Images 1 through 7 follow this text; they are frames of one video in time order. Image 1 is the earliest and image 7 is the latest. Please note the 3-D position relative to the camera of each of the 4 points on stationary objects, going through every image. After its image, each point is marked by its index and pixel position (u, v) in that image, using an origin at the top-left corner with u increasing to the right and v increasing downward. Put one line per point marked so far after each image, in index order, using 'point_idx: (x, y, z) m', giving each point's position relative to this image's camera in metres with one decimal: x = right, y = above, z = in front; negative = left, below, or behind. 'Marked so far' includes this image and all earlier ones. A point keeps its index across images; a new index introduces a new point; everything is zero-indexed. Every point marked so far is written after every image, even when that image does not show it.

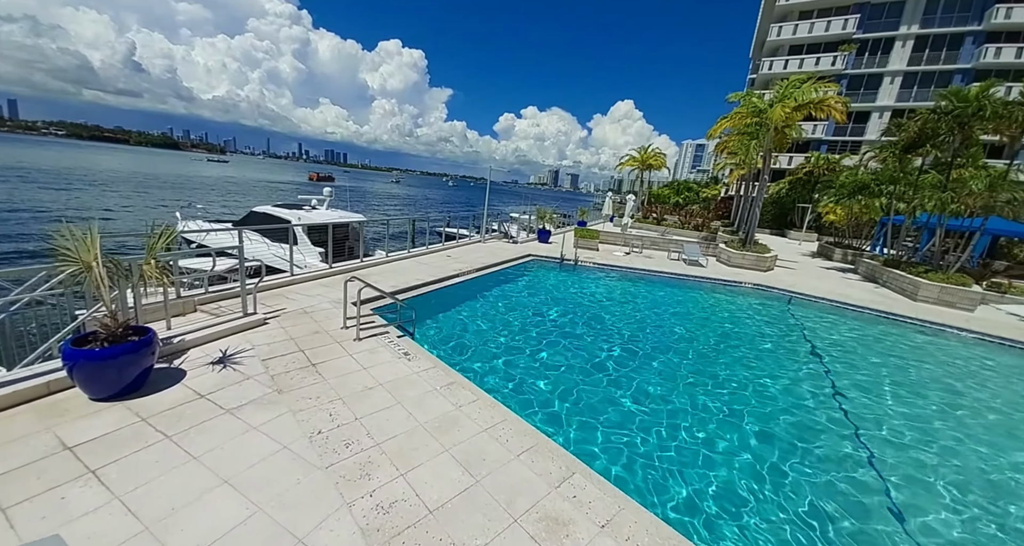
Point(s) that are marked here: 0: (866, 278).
0: (+14.0, -0.2, +15.5) m
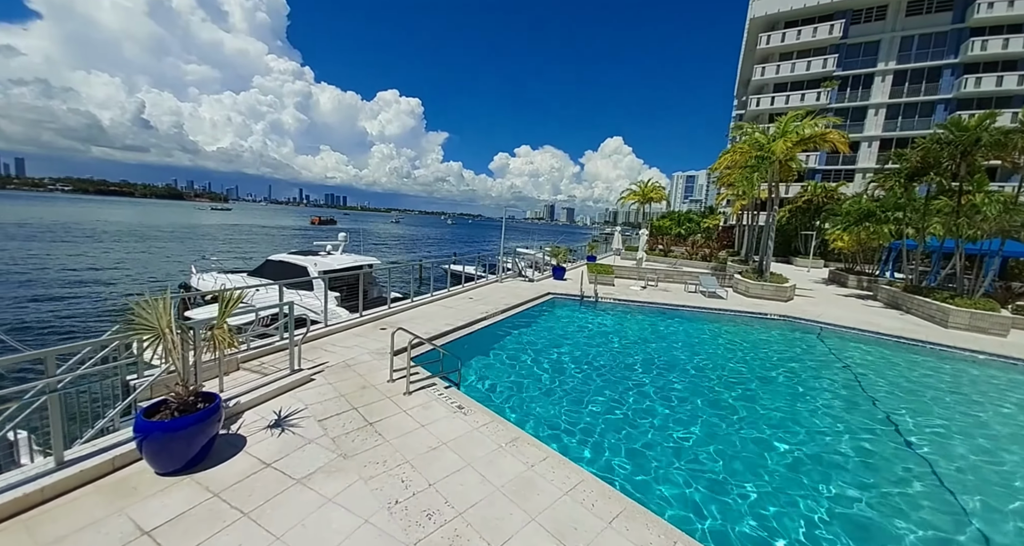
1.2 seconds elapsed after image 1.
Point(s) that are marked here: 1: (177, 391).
0: (+14.7, -1.2, +15.3) m
1: (-2.8, -1.0, +3.3) m
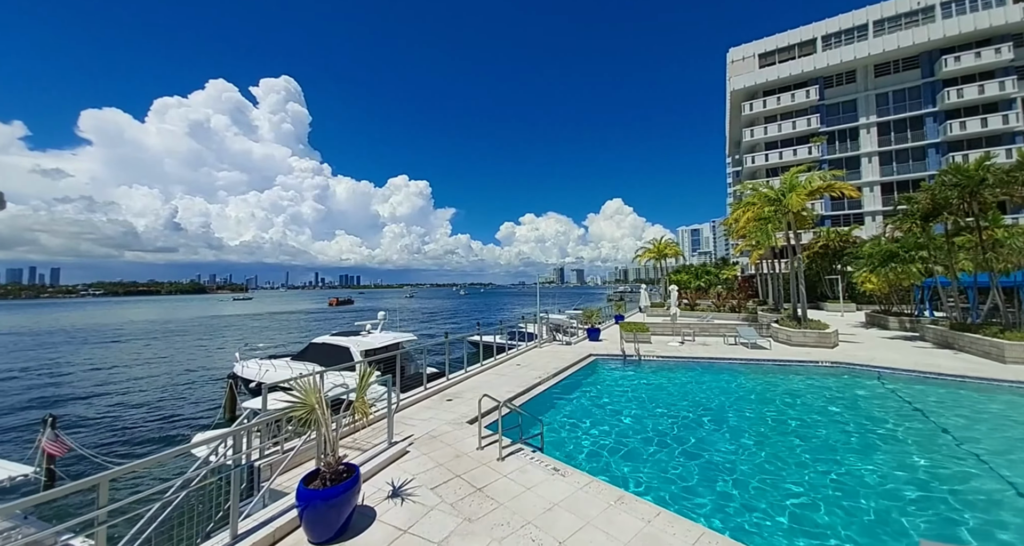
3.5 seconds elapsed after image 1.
0: (+16.2, -2.7, +14.9) m
1: (-1.7, -1.7, +3.6) m
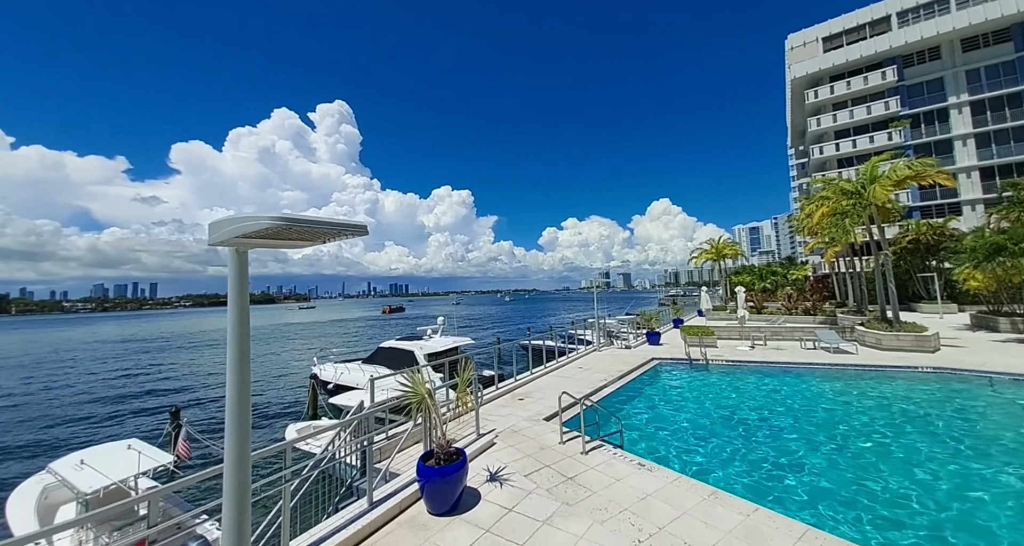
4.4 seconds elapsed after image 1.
0: (+18.4, -2.5, +13.0) m
1: (-0.8, -1.8, +4.0) m
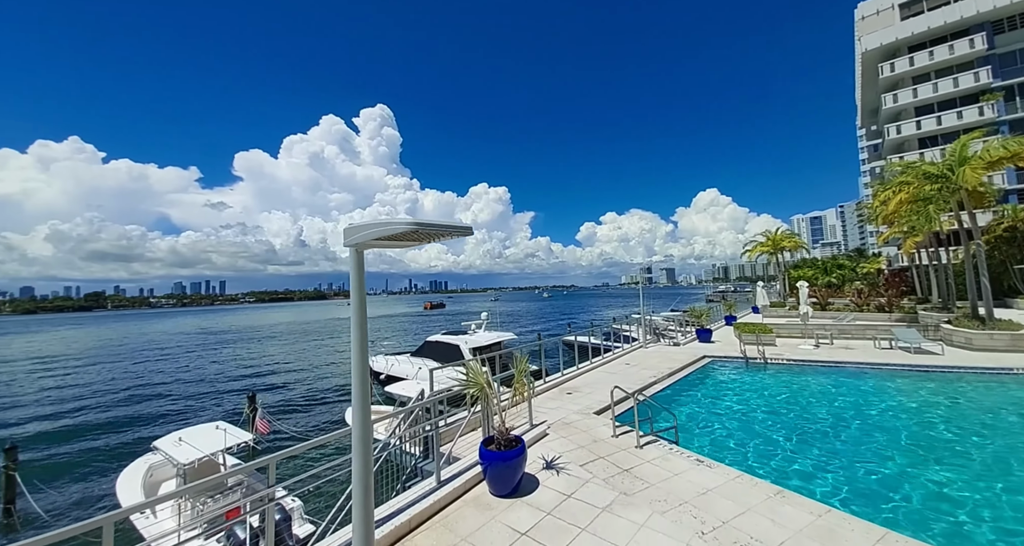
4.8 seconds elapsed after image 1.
0: (+19.9, -2.2, +11.1) m
1: (-0.1, -1.7, +4.2) m
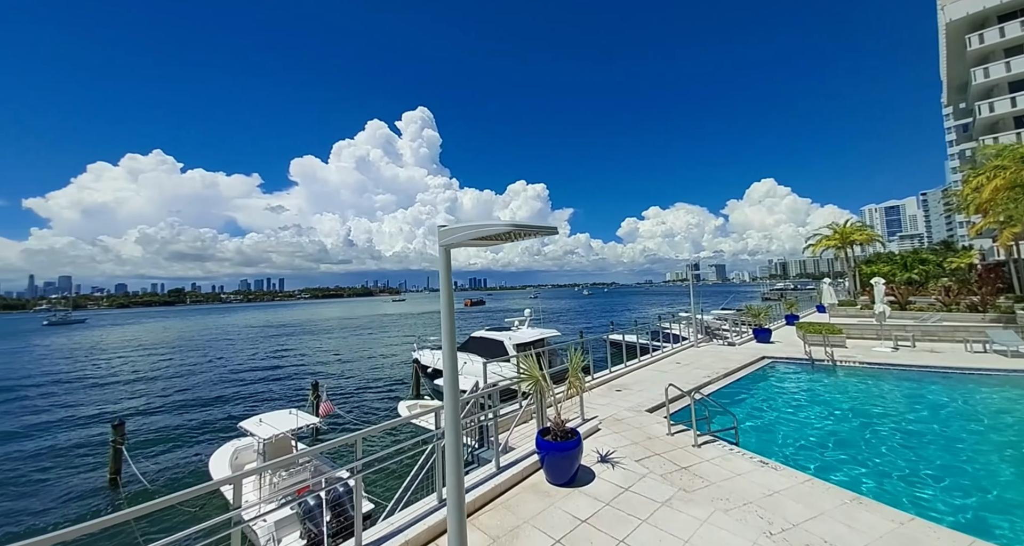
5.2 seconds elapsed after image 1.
0: (+21.1, -2.1, +9.0) m
1: (+0.5, -1.6, +4.3) m
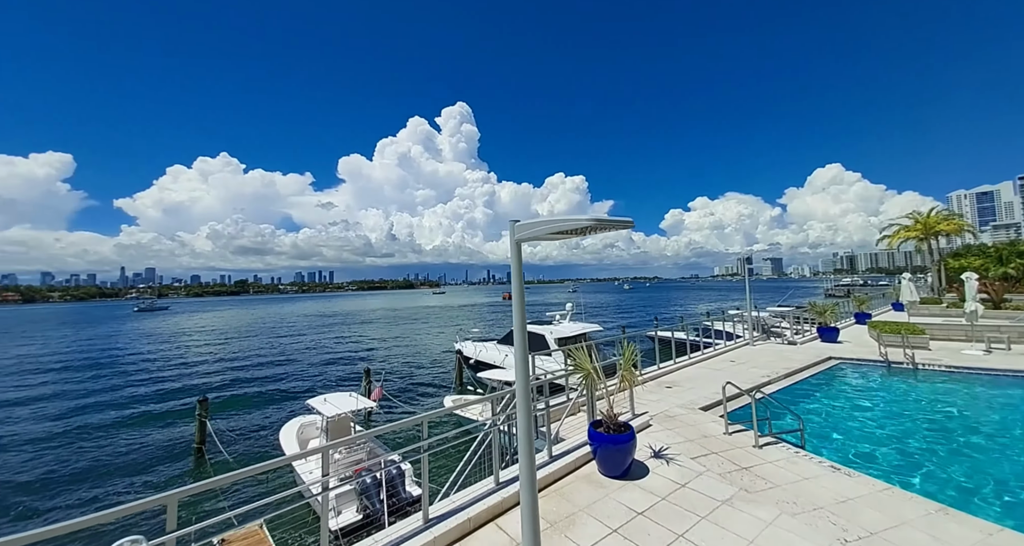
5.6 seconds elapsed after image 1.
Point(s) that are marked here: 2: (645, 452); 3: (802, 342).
0: (+22.1, -2.0, +6.8) m
1: (+1.0, -1.5, +4.2) m
2: (+1.6, -2.1, +4.6) m
3: (+10.8, -2.6, +14.7) m
